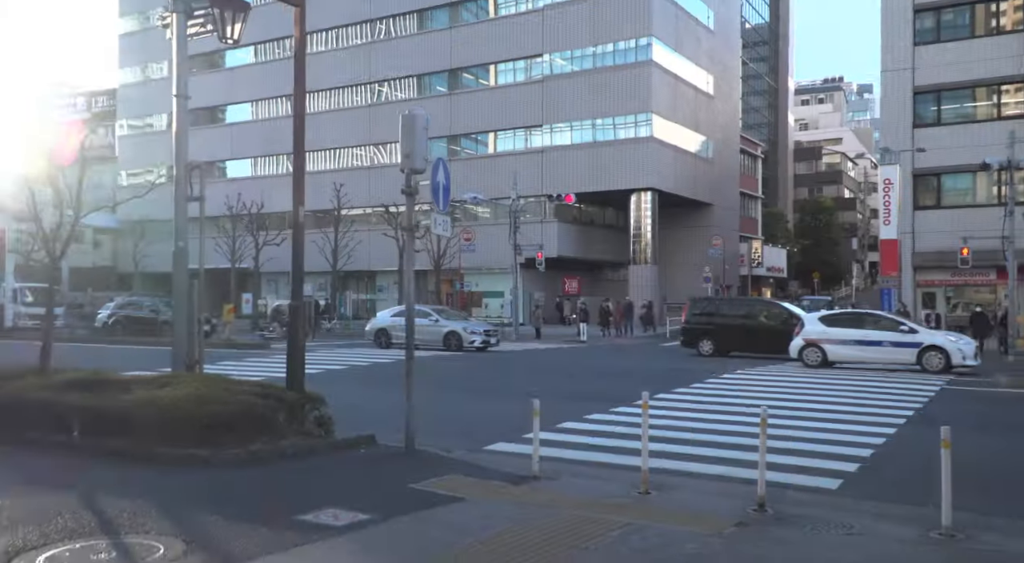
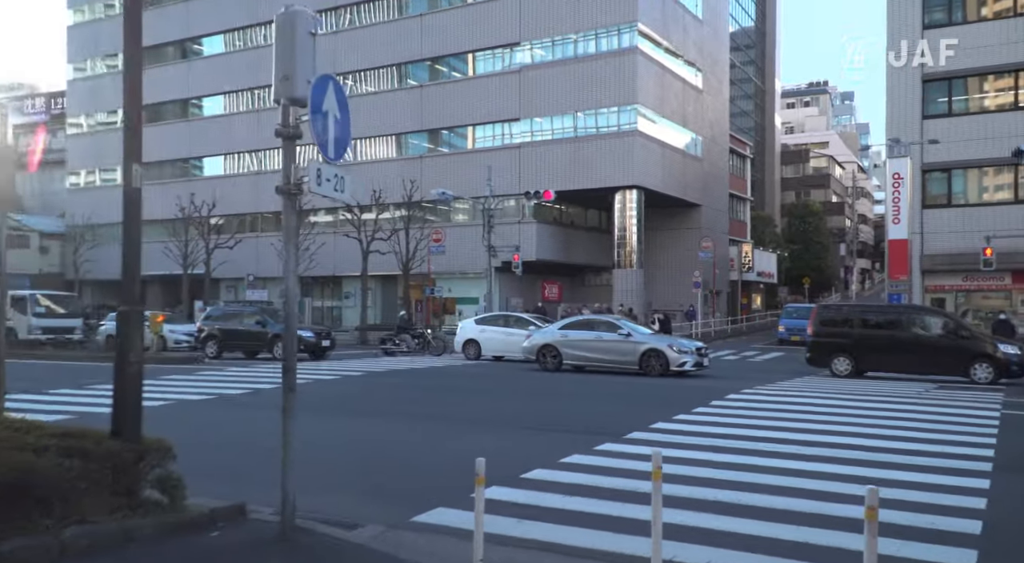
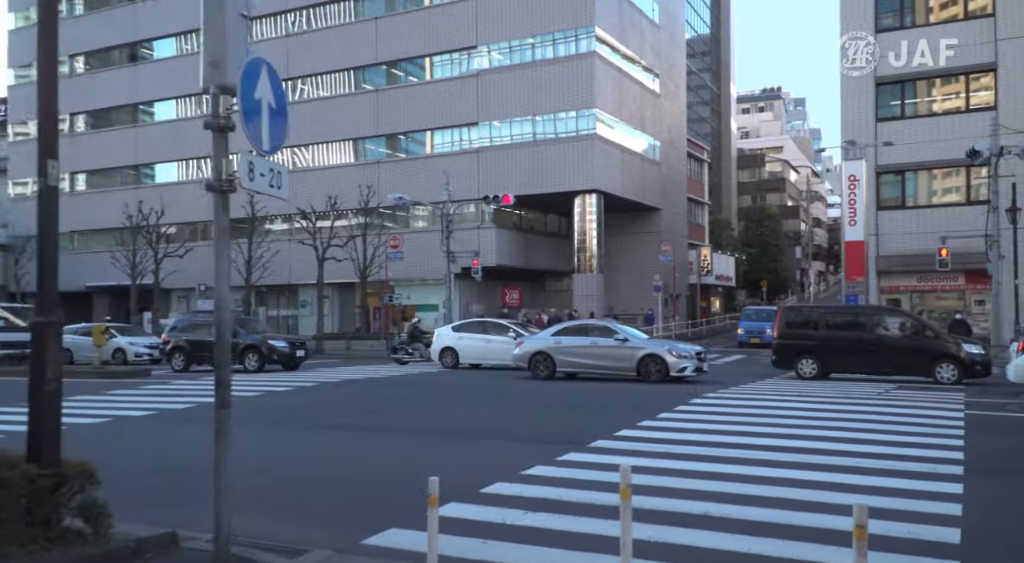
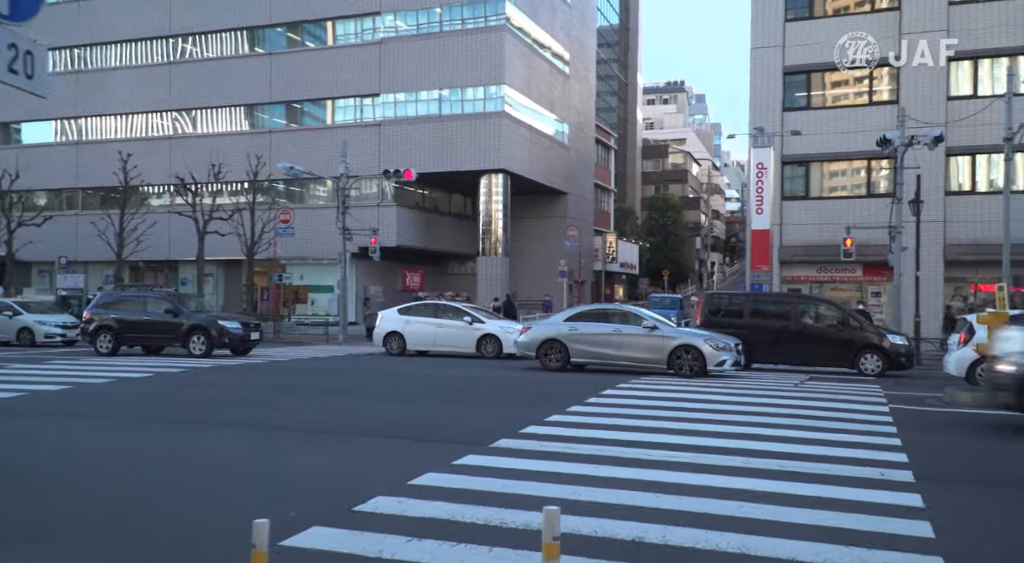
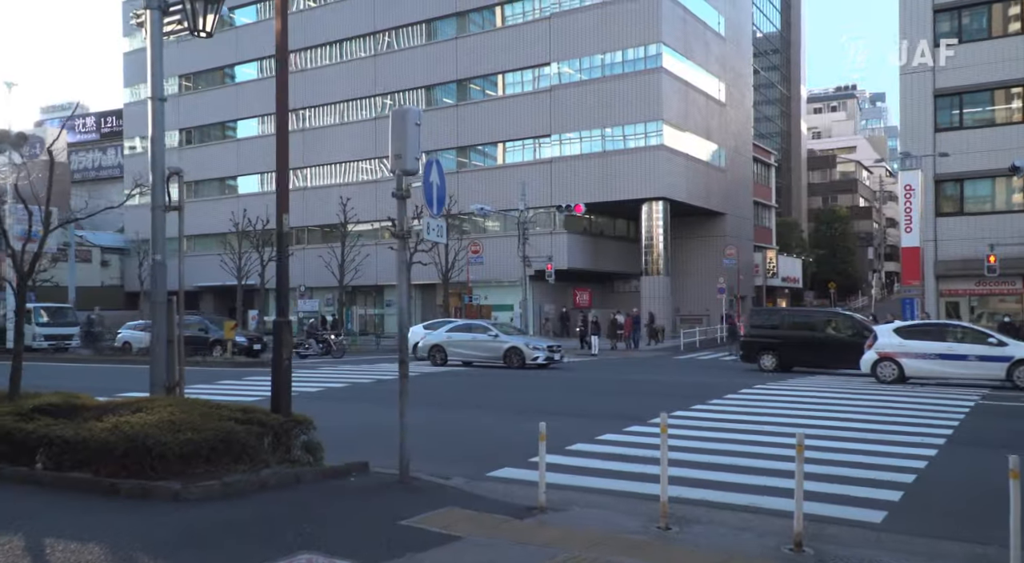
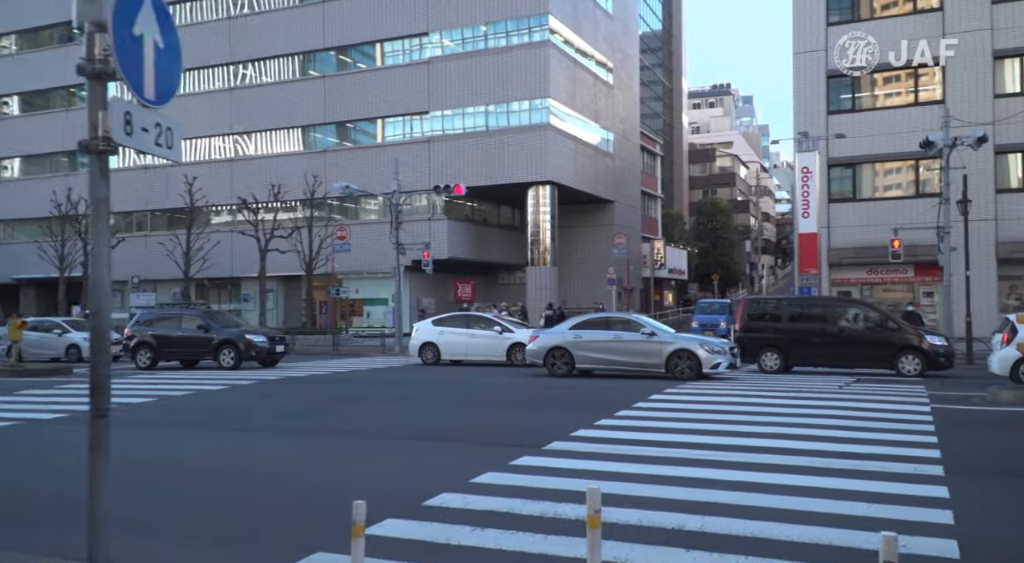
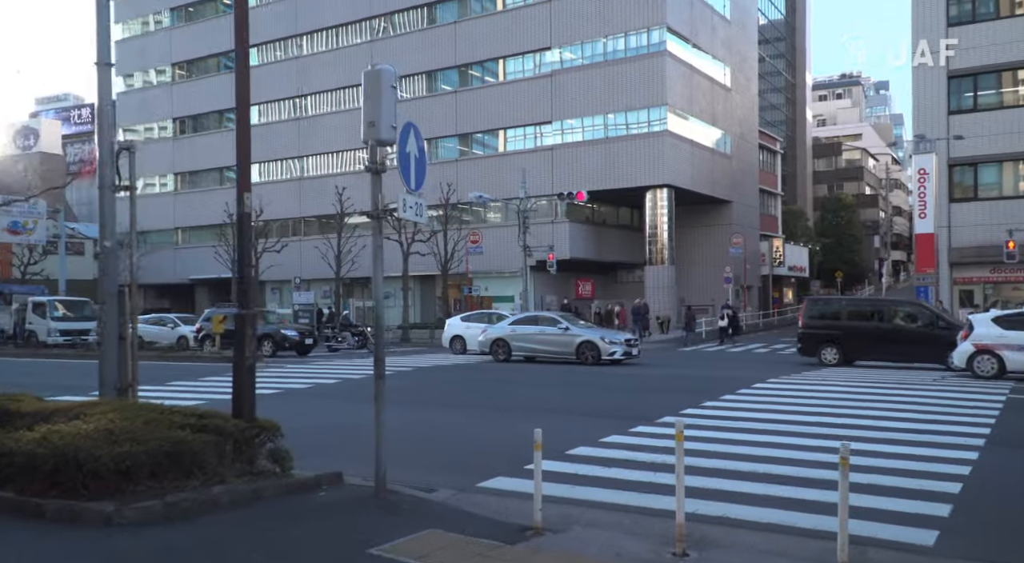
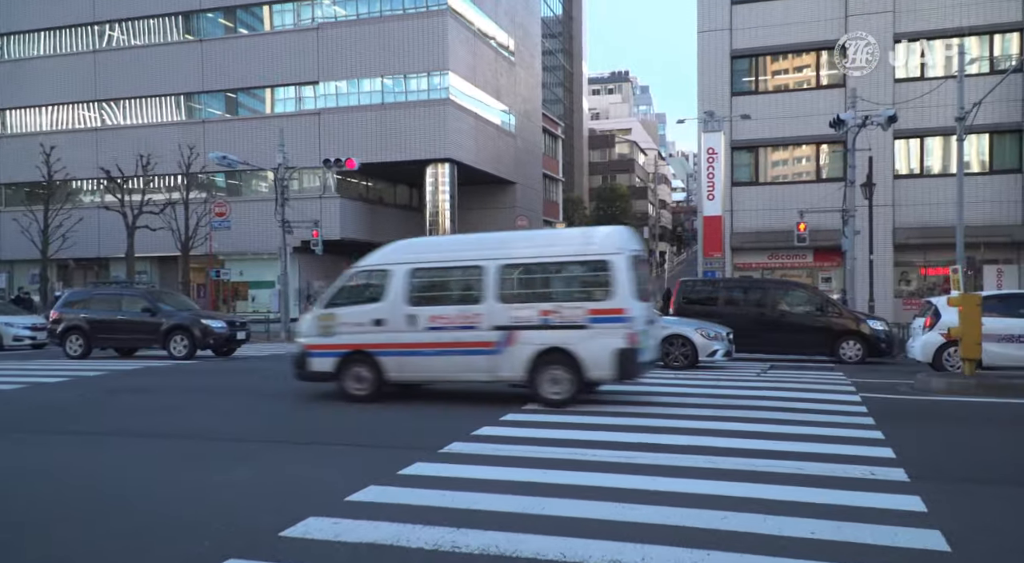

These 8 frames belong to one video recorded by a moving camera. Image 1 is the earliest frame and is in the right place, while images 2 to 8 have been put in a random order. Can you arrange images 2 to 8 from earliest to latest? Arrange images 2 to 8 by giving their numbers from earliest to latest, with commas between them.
5, 7, 2, 3, 6, 4, 8
